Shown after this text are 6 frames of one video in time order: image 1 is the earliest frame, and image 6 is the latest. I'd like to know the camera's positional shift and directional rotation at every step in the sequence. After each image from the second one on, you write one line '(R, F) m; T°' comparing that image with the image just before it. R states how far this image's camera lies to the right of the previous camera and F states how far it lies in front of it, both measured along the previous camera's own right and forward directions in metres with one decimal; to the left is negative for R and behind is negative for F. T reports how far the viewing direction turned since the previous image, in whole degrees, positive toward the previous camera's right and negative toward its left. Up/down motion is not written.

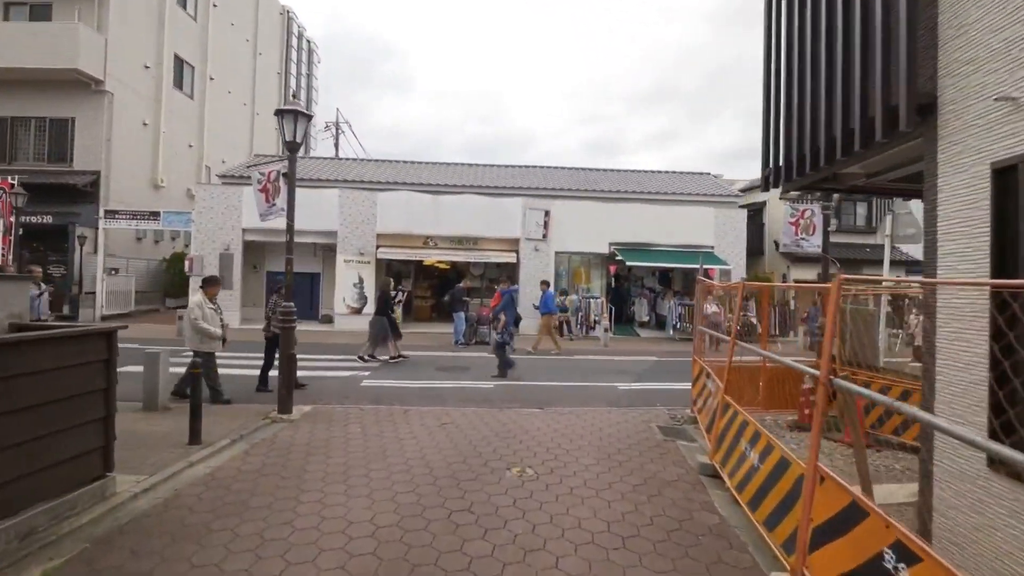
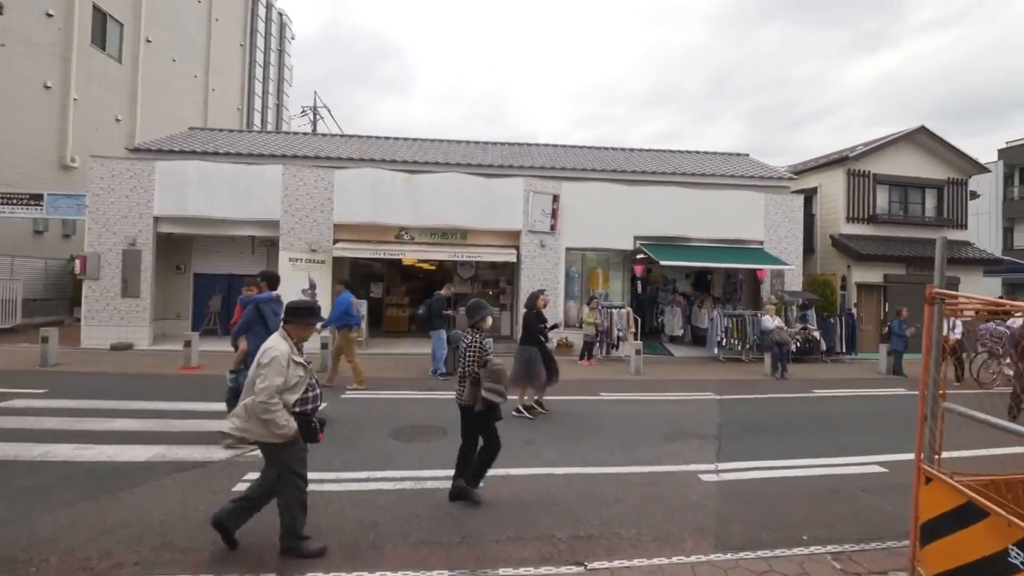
(-0.1, +4.4) m; 0°
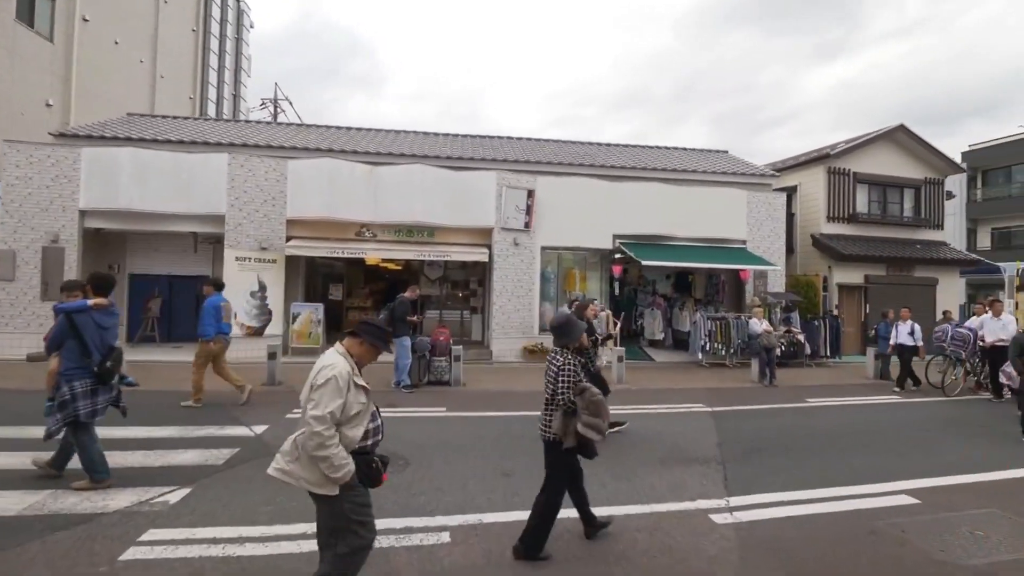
(0.0, +1.1) m; +3°
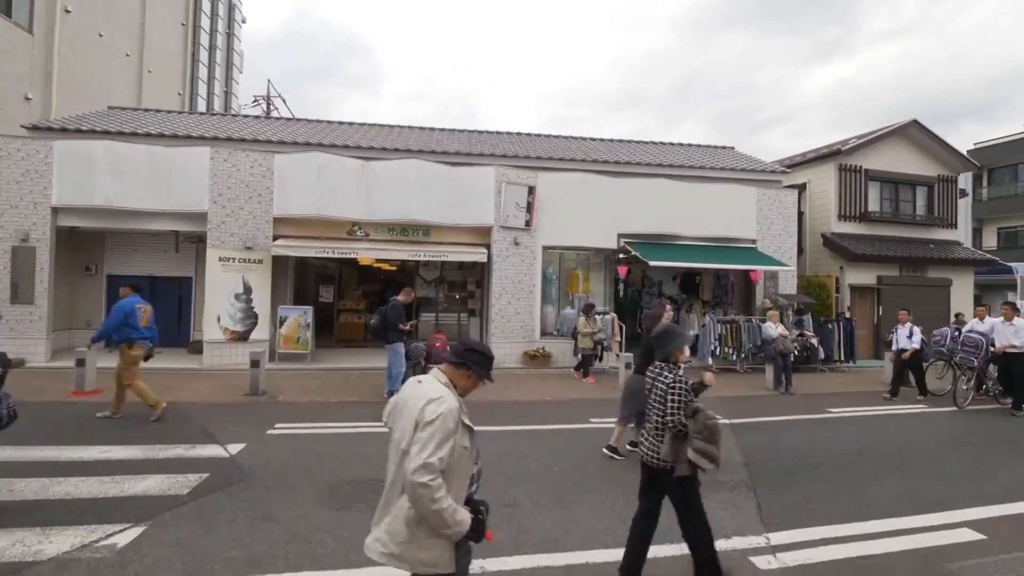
(-0.1, +0.7) m; 0°
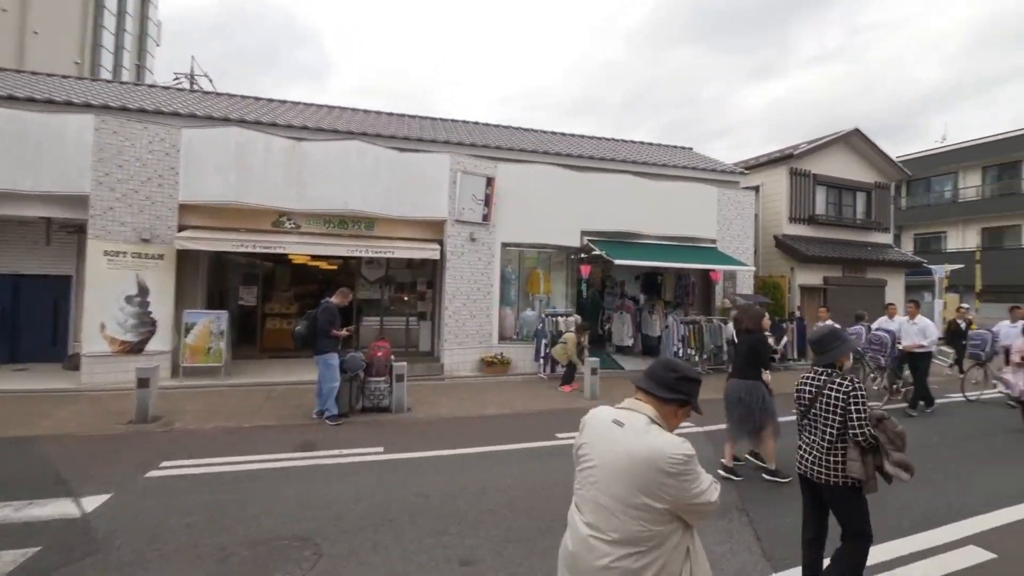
(-0.4, +1.4) m; +7°
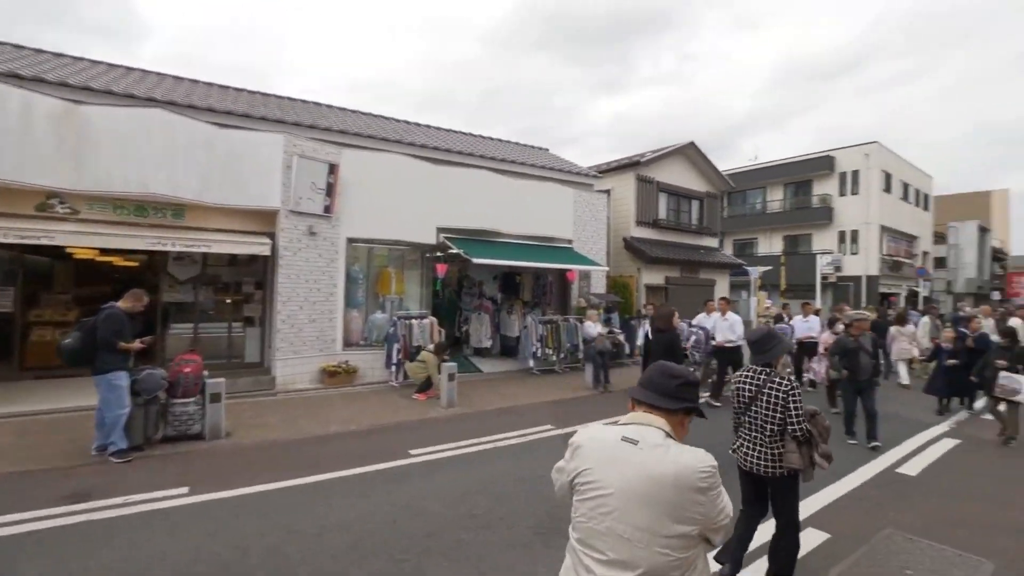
(+0.3, +0.7) m; +15°
